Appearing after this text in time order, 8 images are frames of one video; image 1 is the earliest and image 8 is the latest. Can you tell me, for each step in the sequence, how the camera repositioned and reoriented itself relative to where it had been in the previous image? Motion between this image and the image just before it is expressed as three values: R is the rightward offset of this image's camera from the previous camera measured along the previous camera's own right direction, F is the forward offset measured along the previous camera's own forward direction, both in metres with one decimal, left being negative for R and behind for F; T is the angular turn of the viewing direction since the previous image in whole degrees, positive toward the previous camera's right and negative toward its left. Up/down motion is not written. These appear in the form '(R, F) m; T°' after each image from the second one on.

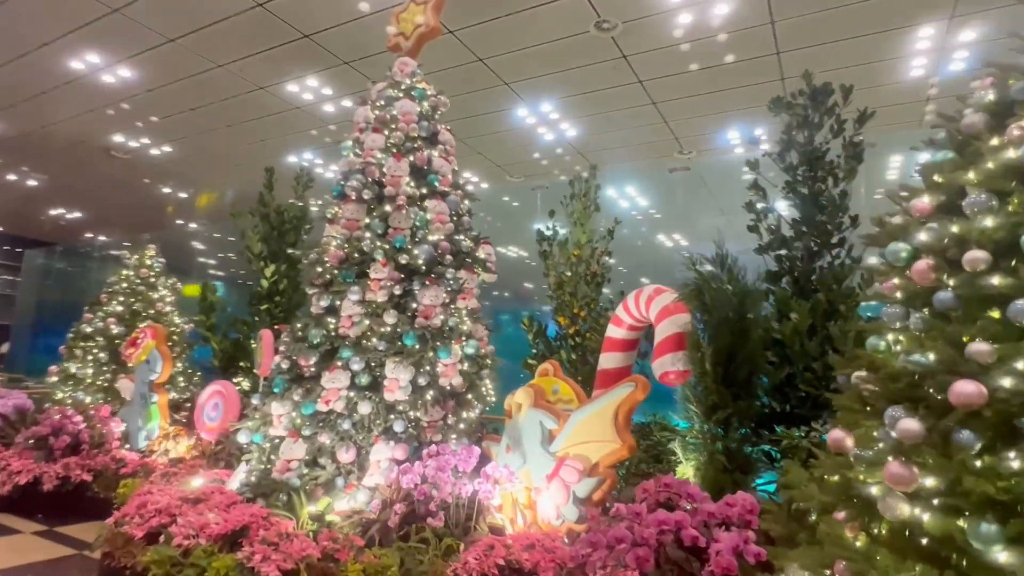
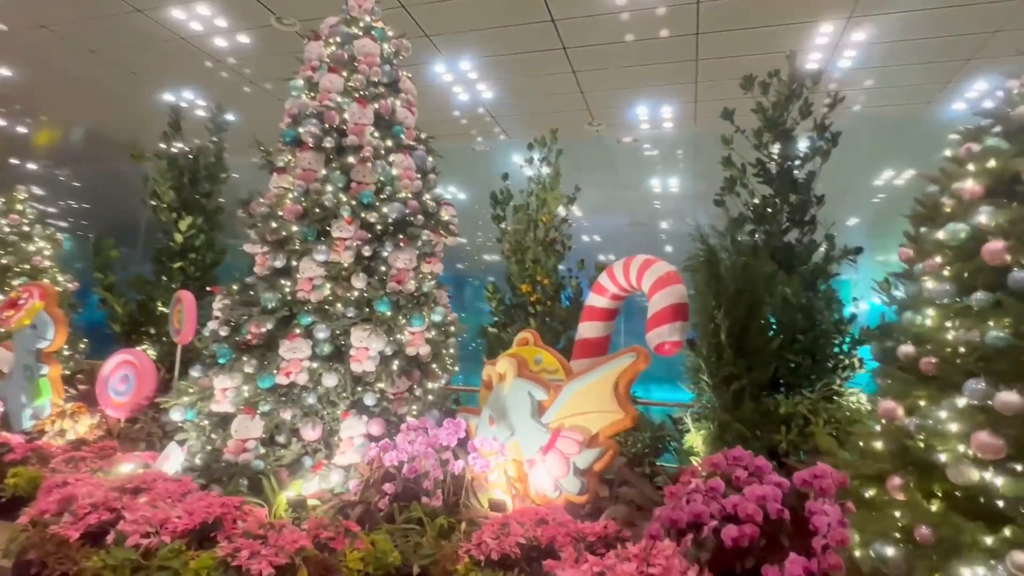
(-0.6, +0.2) m; +12°
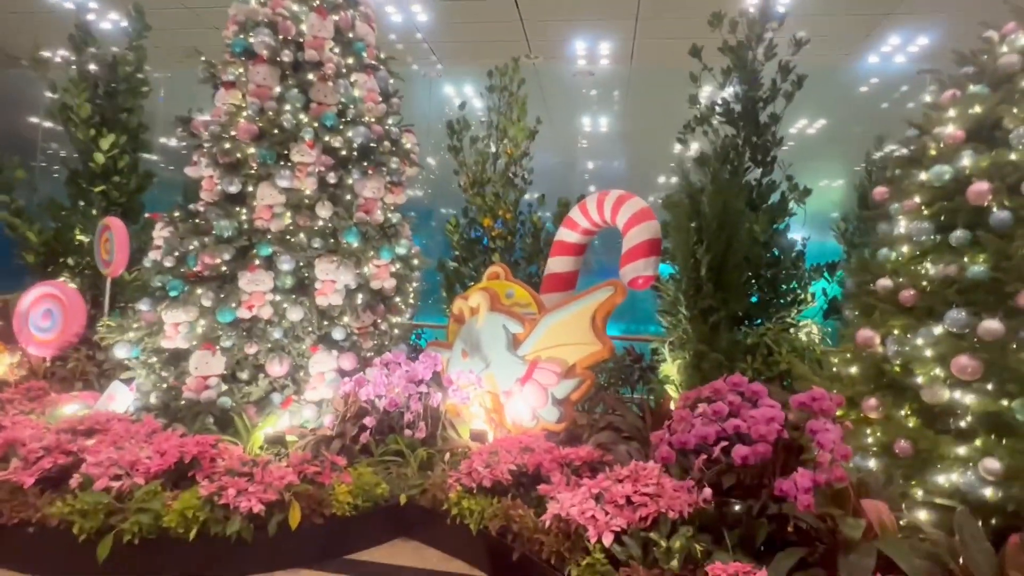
(-0.3, +0.1) m; +8°
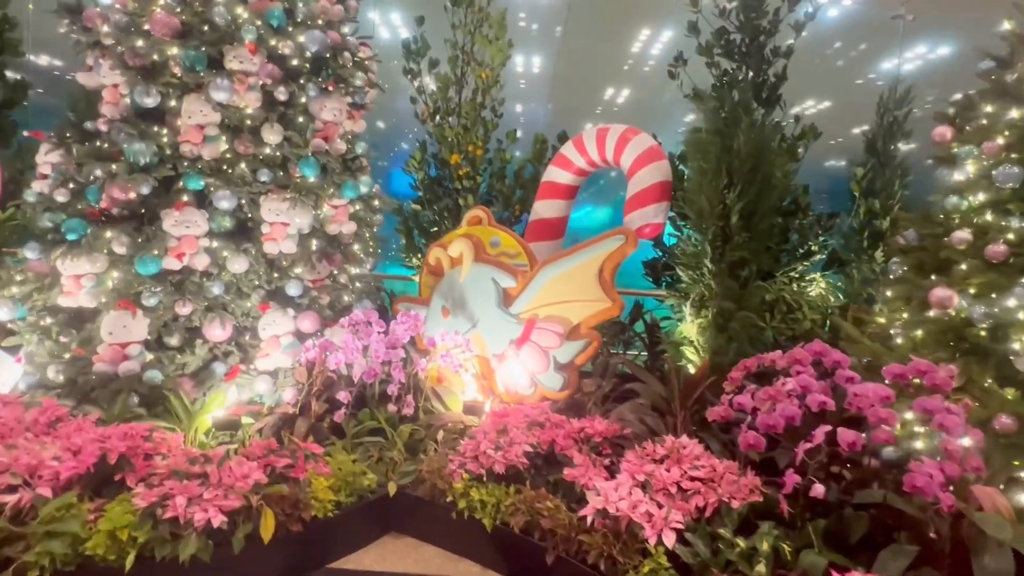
(-0.4, +0.5) m; +8°
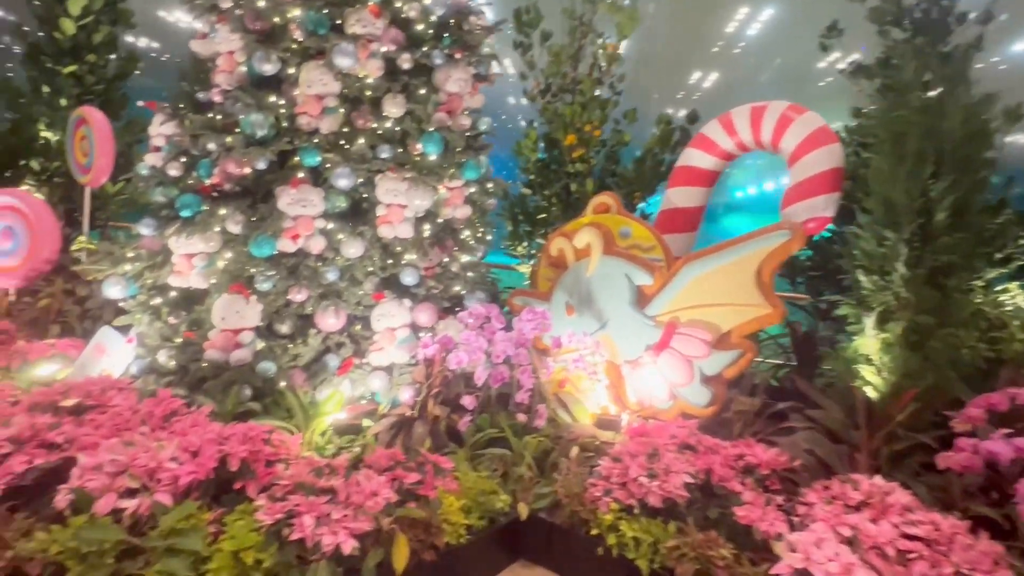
(-0.3, +0.3) m; -6°
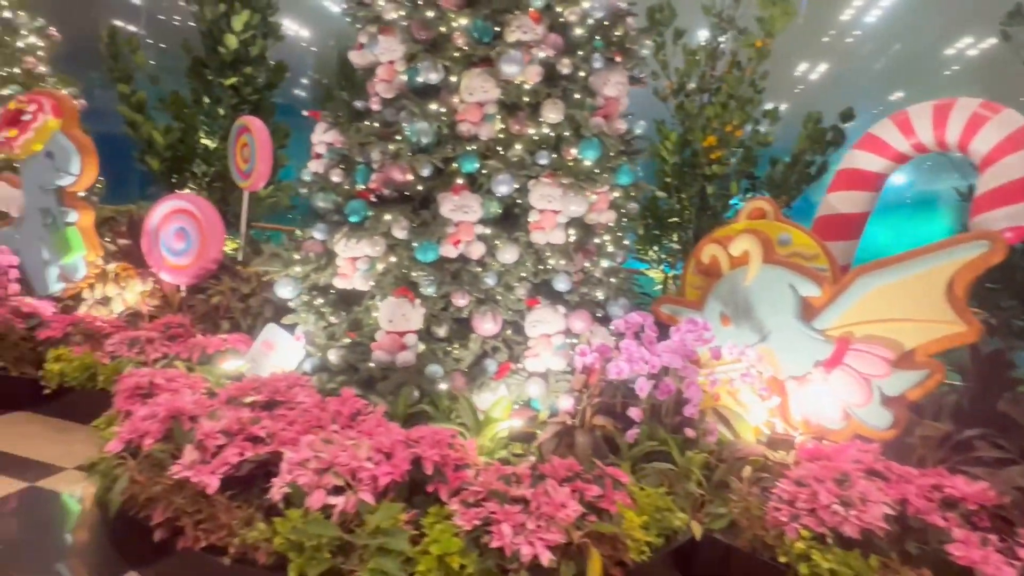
(-0.3, 0.0) m; -7°
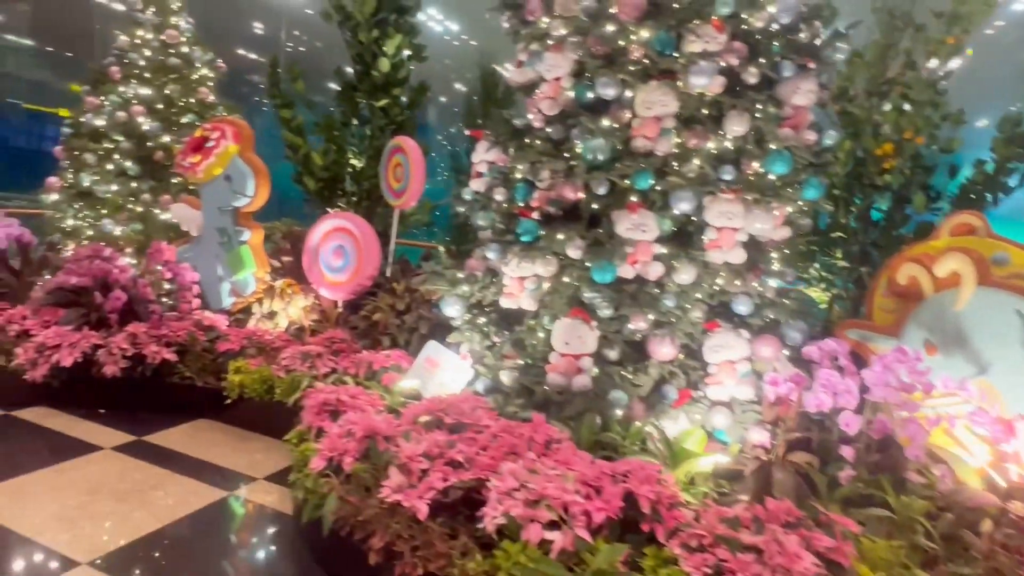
(-0.4, +0.1) m; -8°
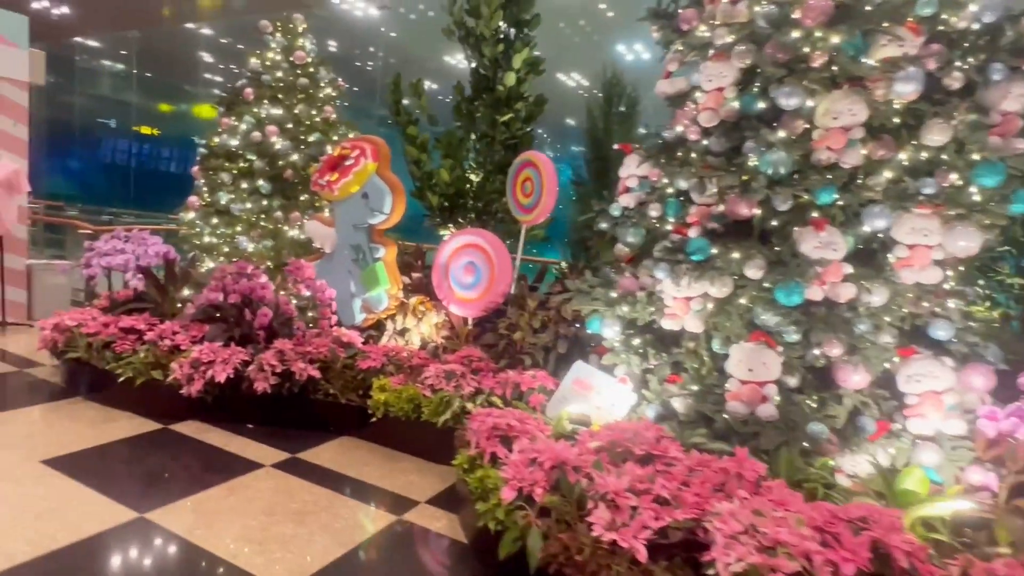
(-0.5, +0.1) m; -5°
